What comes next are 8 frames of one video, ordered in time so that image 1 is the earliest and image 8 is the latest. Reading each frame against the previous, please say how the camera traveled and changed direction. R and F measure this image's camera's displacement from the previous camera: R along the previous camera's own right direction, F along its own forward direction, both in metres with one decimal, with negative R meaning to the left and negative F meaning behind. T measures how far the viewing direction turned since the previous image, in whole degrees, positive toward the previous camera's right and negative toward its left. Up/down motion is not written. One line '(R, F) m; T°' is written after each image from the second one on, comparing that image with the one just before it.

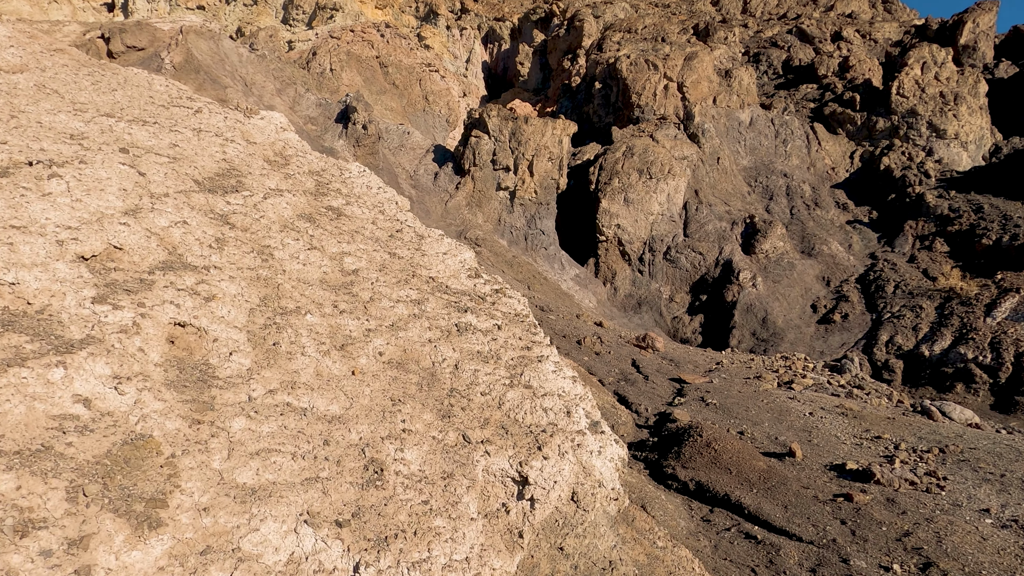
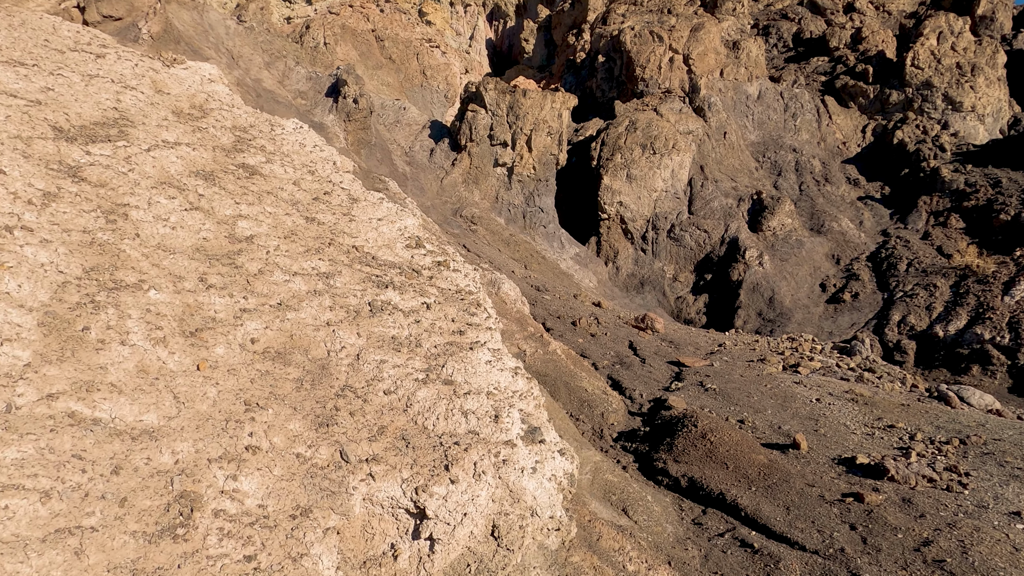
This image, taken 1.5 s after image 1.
(+0.9, +1.8) m; -1°
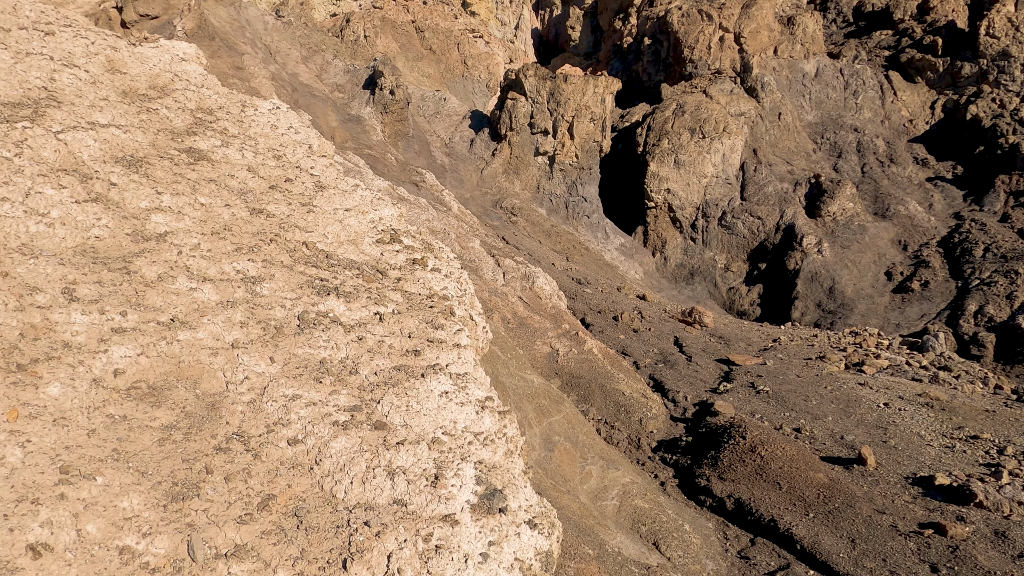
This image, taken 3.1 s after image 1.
(+0.7, +1.7) m; -4°
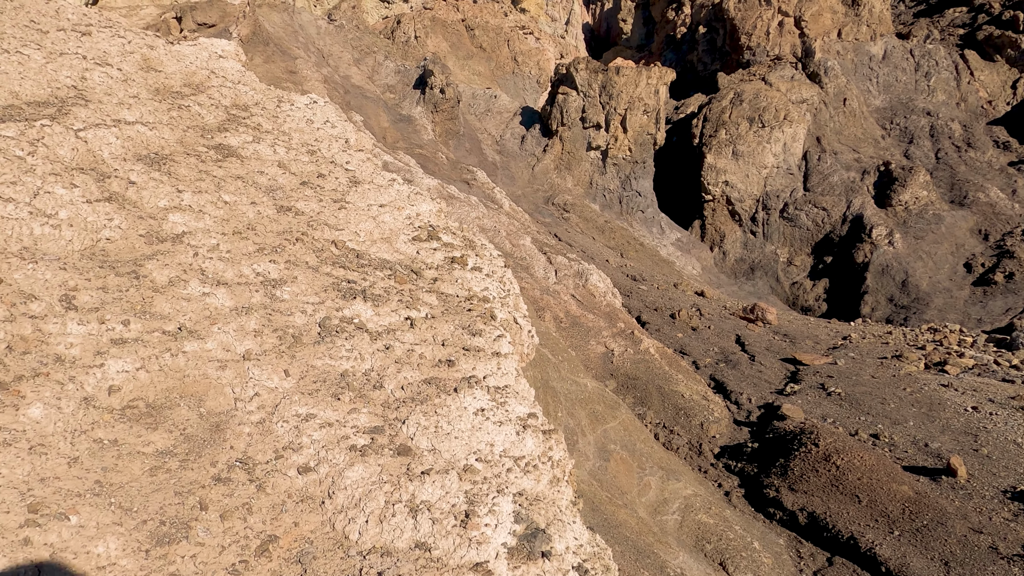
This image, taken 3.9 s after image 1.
(+0.1, +0.7) m; -5°
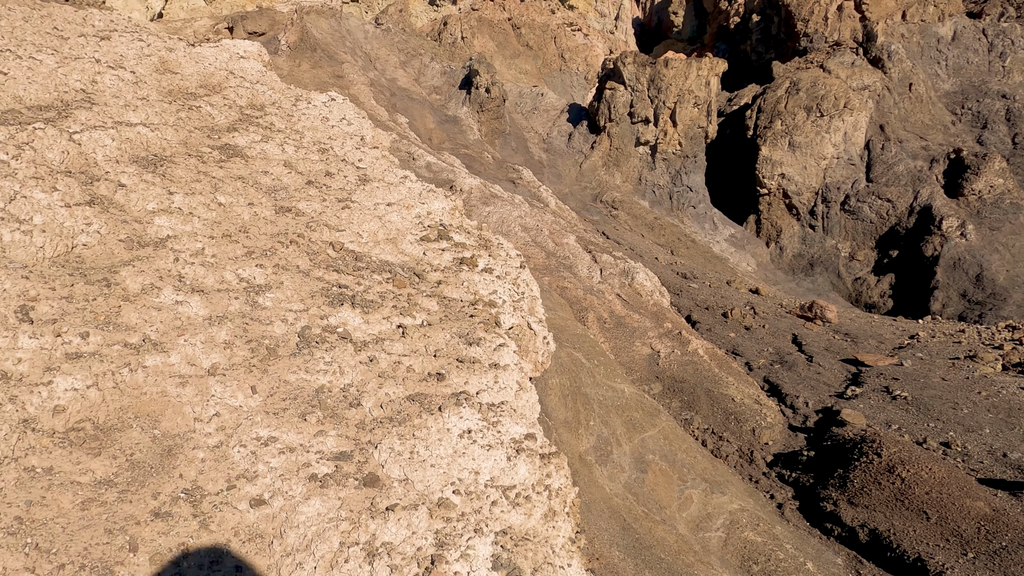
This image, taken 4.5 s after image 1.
(+0.4, +0.6) m; -5°
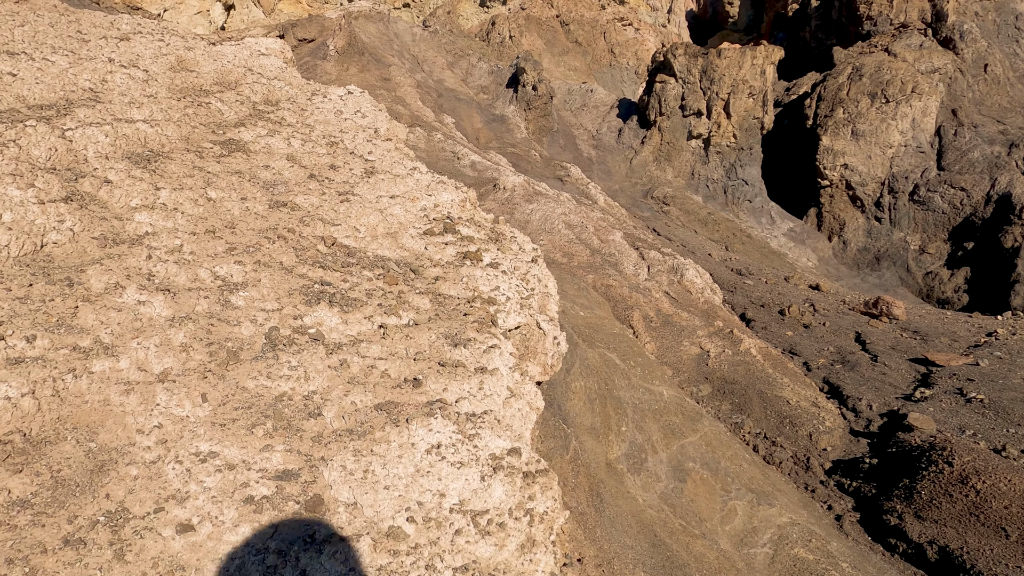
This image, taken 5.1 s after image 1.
(+0.4, +0.5) m; -5°
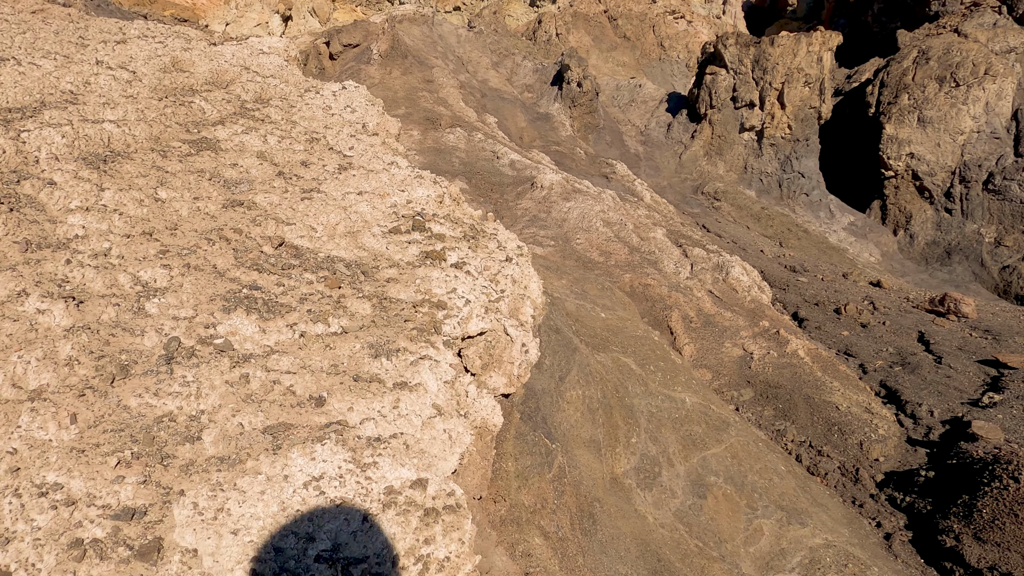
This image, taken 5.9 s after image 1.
(+0.7, +0.6) m; -5°
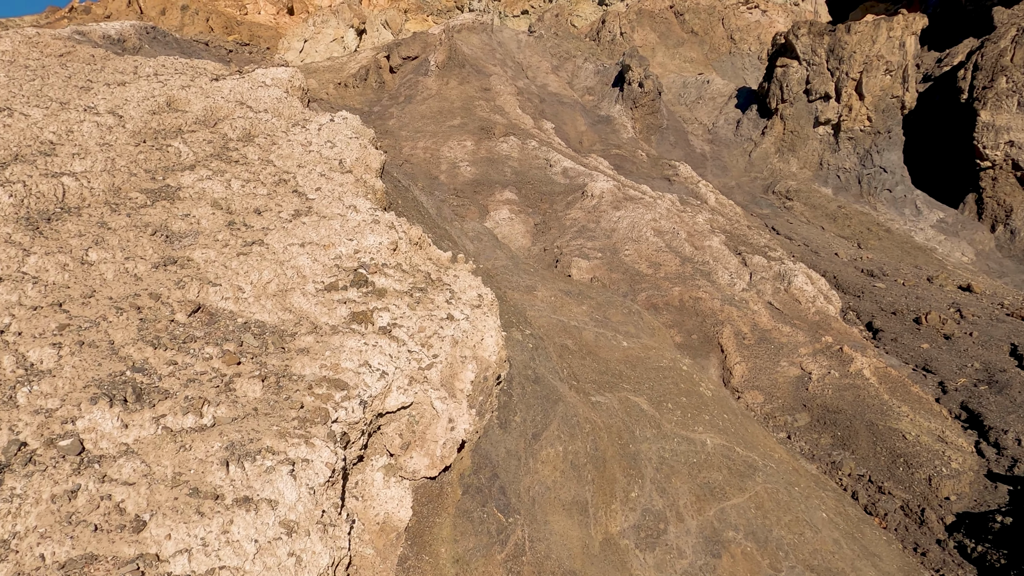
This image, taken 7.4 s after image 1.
(+1.1, +0.6) m; -7°
